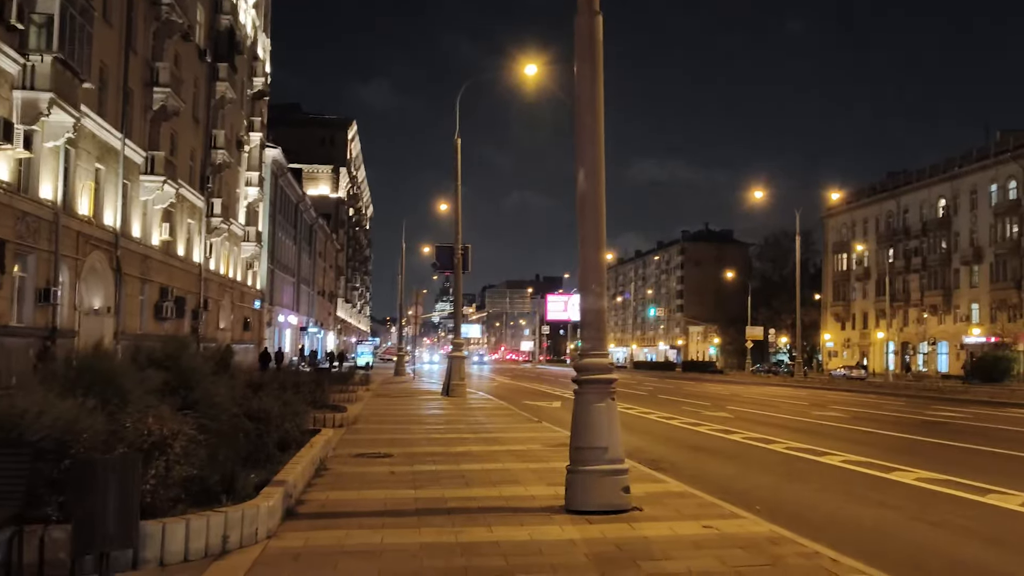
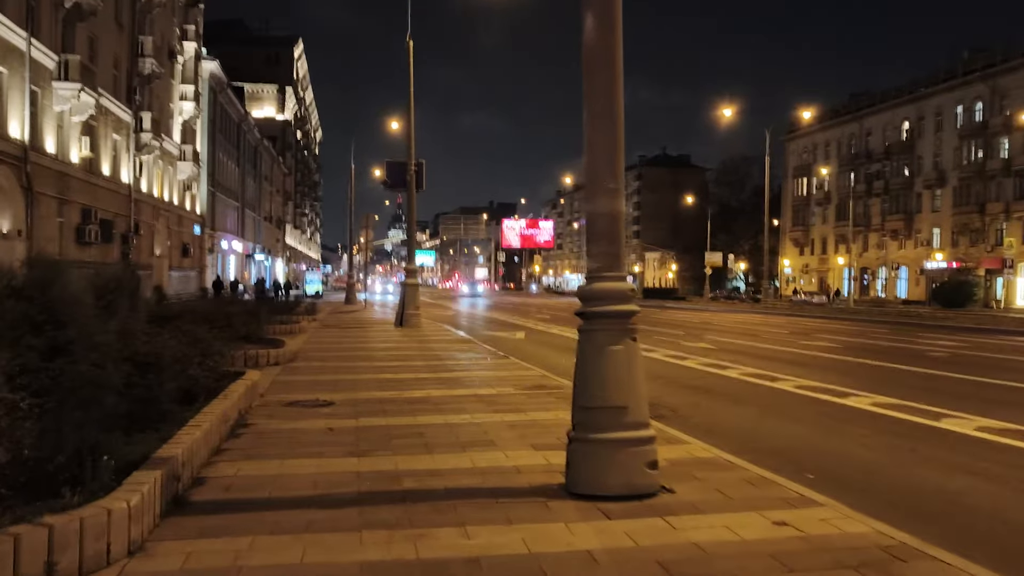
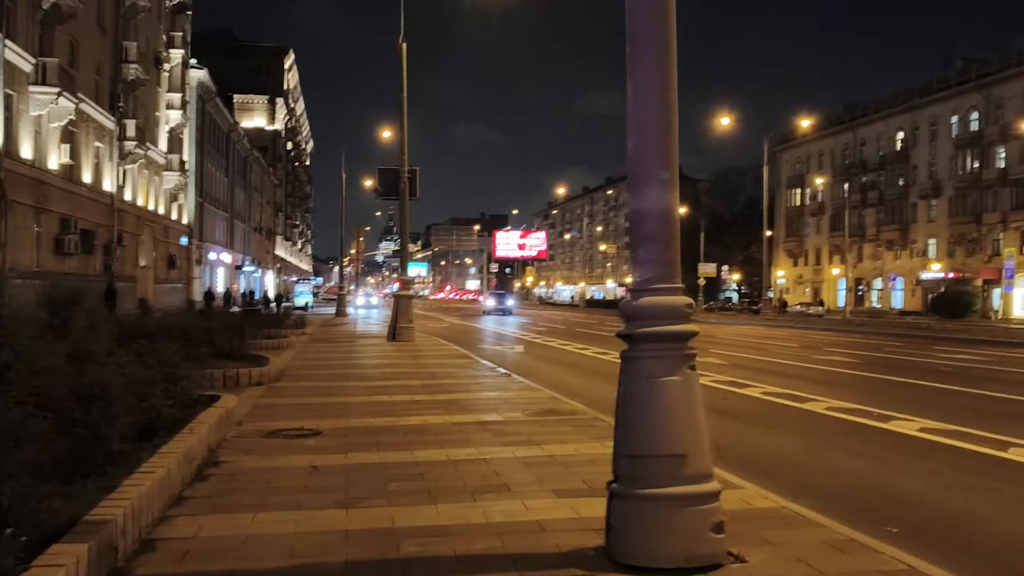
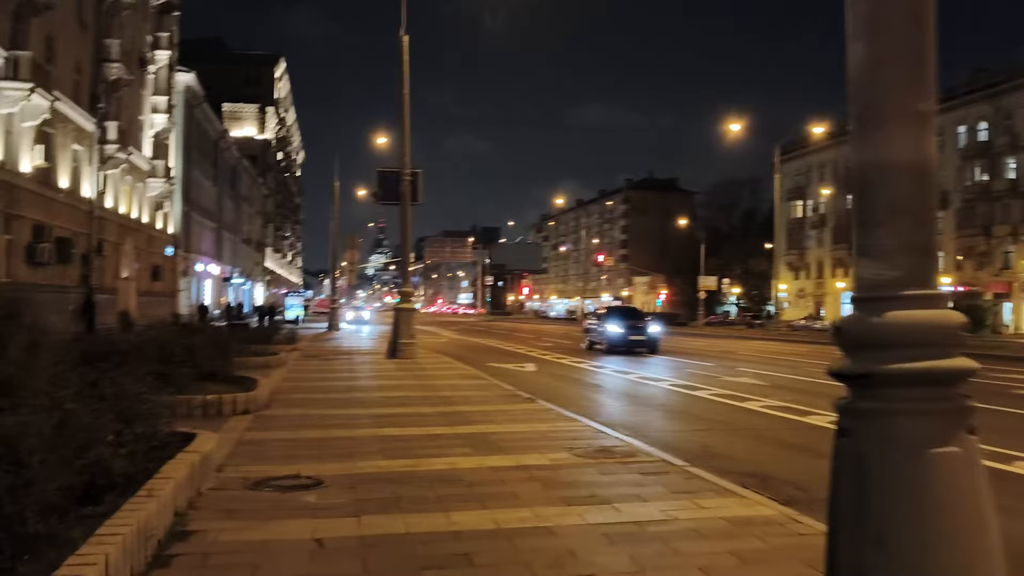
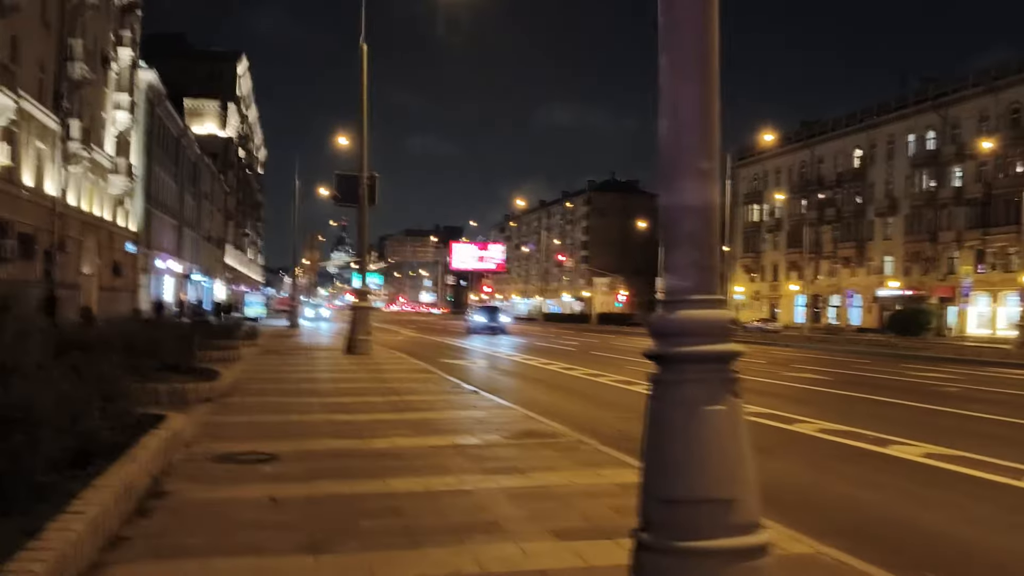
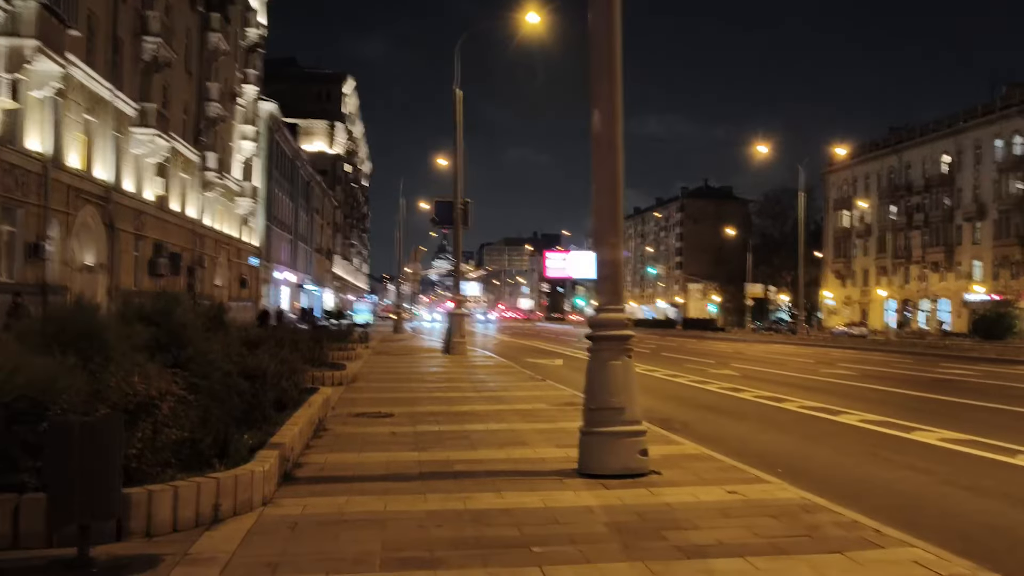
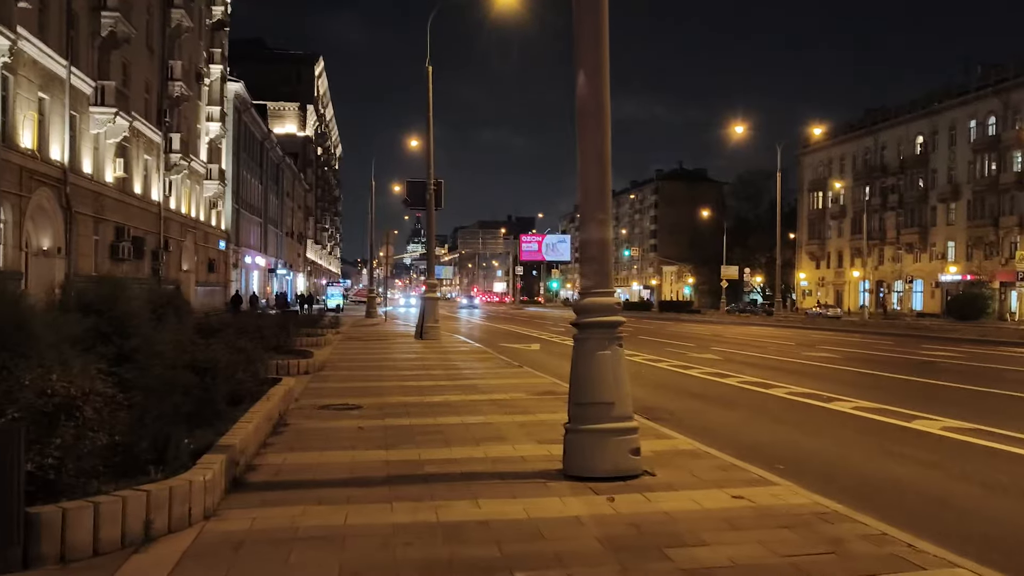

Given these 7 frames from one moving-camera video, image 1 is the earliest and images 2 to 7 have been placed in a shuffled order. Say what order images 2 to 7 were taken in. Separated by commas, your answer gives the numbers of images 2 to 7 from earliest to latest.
6, 7, 2, 3, 5, 4
